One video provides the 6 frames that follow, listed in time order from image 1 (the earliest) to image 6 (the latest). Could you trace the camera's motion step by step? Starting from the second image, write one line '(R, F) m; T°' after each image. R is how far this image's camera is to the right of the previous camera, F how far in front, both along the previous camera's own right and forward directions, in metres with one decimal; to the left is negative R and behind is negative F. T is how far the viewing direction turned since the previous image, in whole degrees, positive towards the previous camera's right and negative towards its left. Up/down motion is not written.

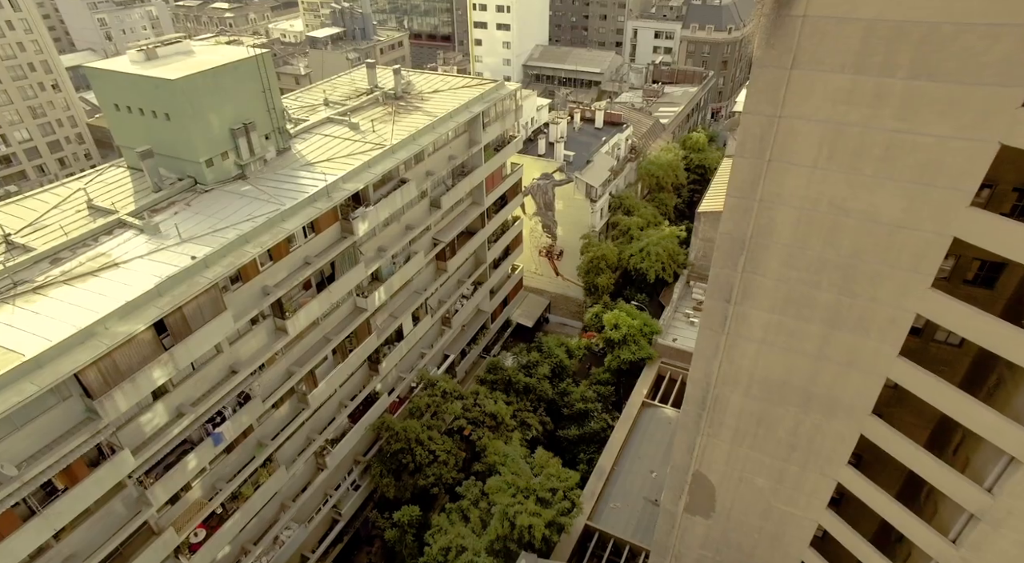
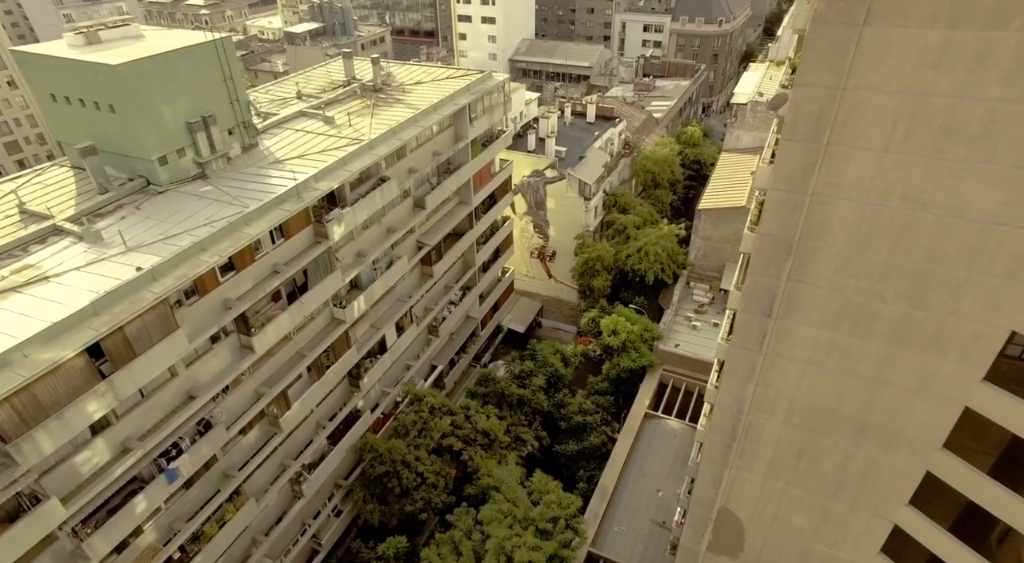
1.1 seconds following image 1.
(-0.2, +2.2) m; +1°
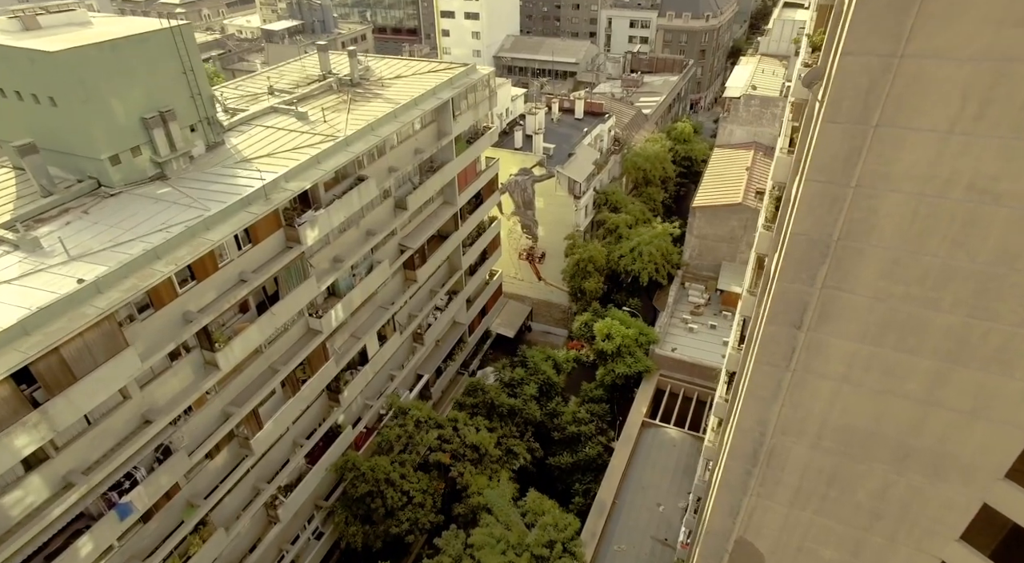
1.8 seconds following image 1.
(0.0, +1.5) m; +1°
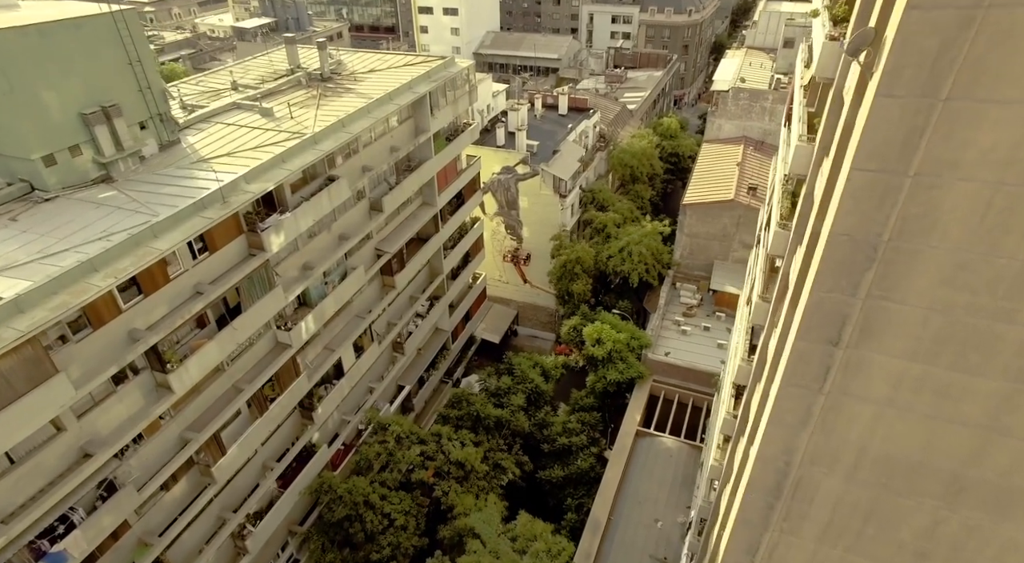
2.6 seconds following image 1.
(0.0, +1.5) m; +1°
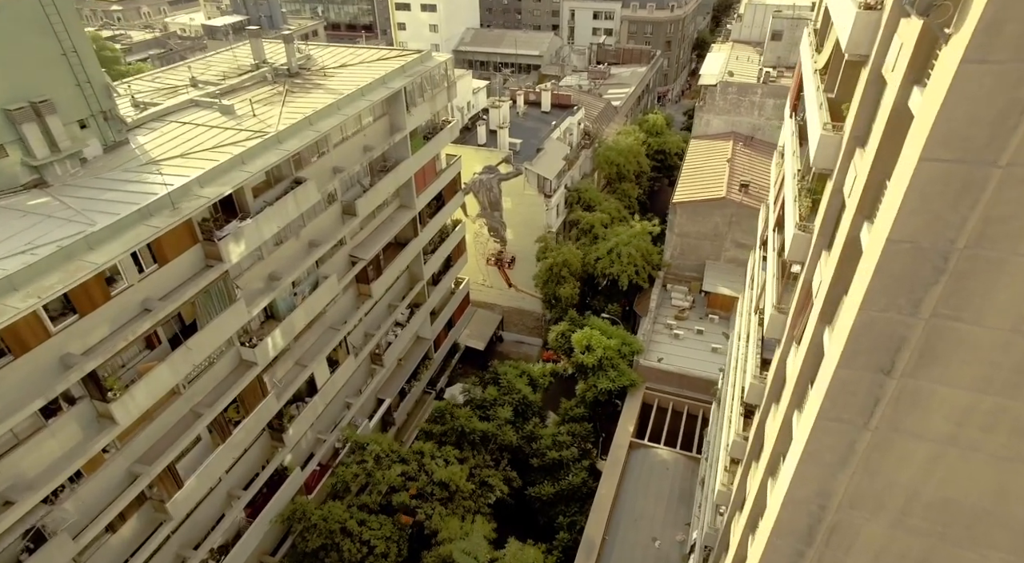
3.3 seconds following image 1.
(0.0, +1.5) m; +1°
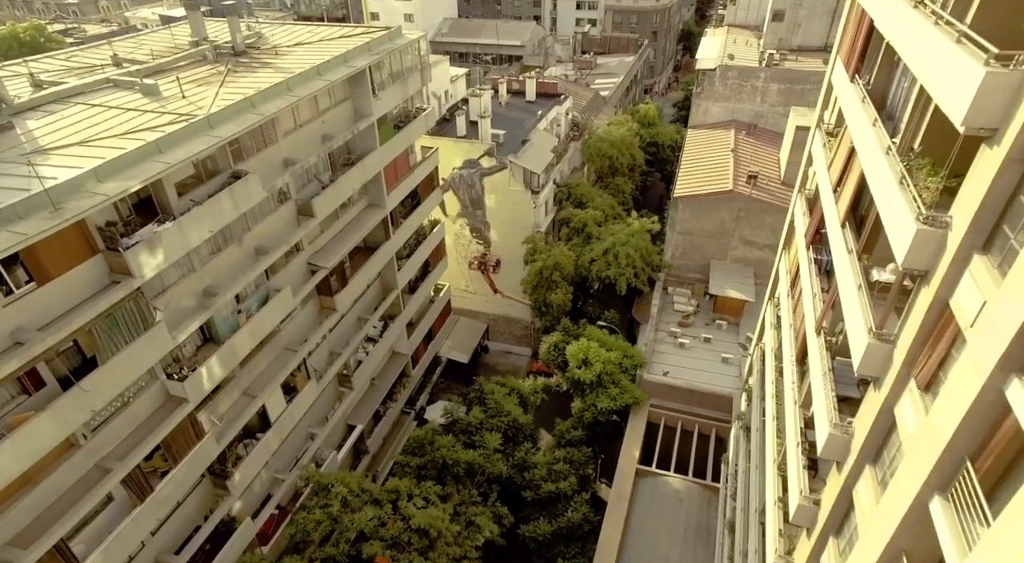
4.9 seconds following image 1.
(-0.1, +3.3) m; +2°
